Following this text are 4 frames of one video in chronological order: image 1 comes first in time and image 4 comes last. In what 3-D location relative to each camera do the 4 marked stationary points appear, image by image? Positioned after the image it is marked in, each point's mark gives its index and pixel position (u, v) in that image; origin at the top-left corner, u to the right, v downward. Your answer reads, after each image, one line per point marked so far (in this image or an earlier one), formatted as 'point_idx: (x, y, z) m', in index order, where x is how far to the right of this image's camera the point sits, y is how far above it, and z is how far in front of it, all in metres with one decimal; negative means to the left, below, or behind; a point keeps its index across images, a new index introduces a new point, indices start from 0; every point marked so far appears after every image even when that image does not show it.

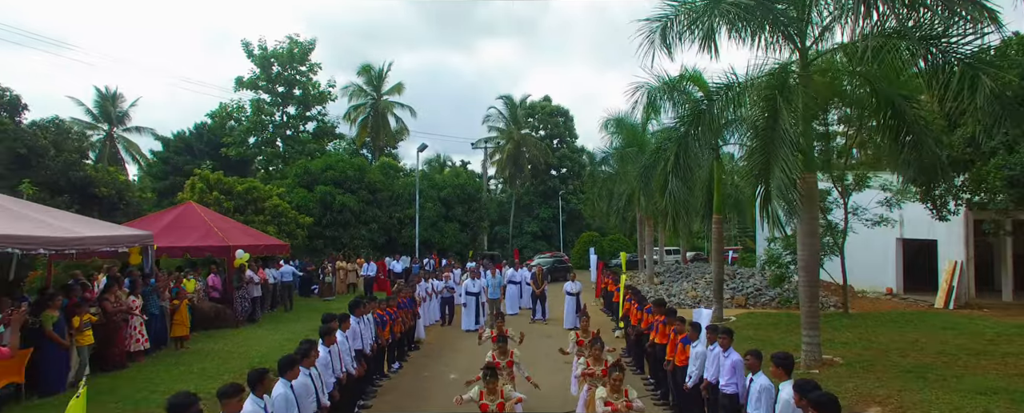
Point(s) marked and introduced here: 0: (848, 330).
0: (+6.1, -2.2, +11.8) m
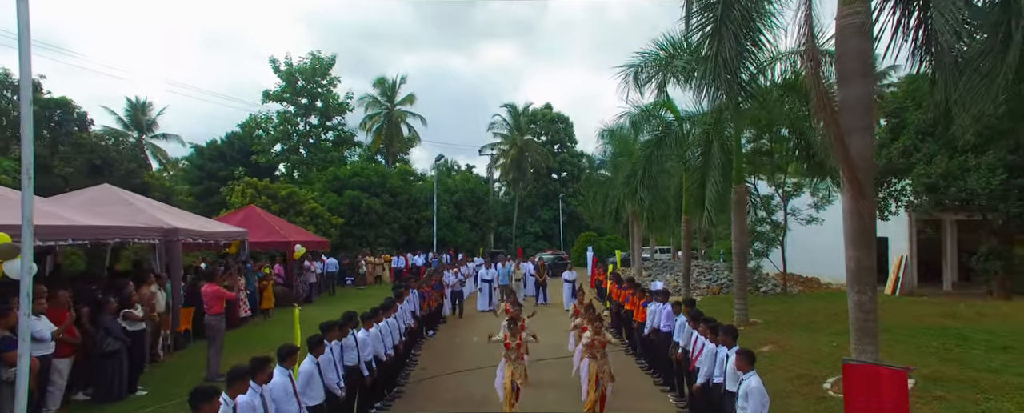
0: (+6.3, -2.3, +15.4) m
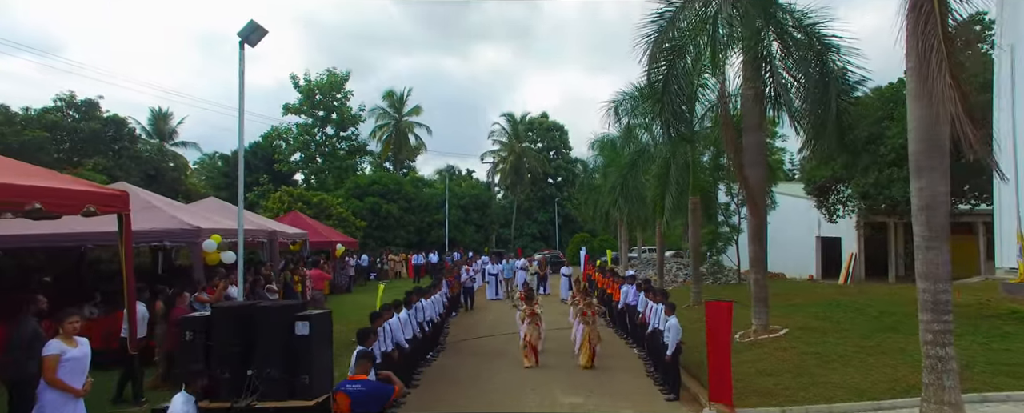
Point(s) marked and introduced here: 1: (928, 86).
0: (+6.5, -2.5, +19.4) m
1: (+4.0, +1.2, +6.3) m
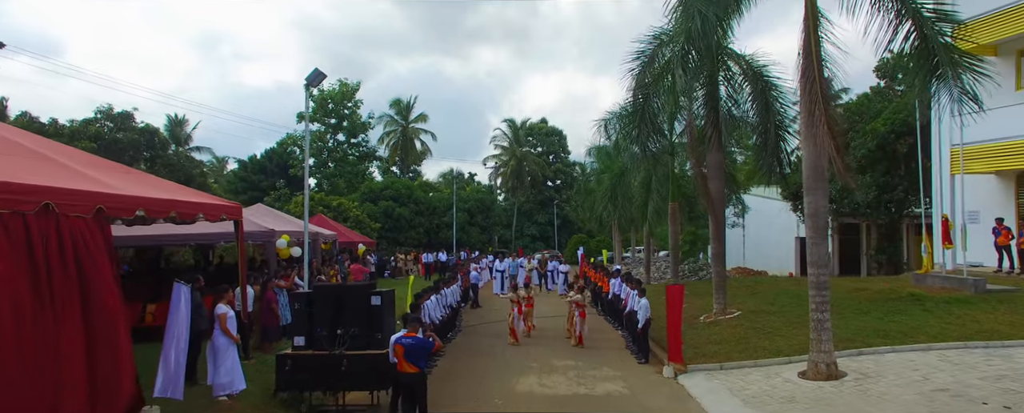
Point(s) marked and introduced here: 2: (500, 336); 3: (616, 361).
0: (+6.6, -2.6, +22.2) m
1: (+4.2, +1.1, +9.1) m
2: (-0.3, -3.2, +16.1) m
3: (+1.9, -2.9, +12.2) m
